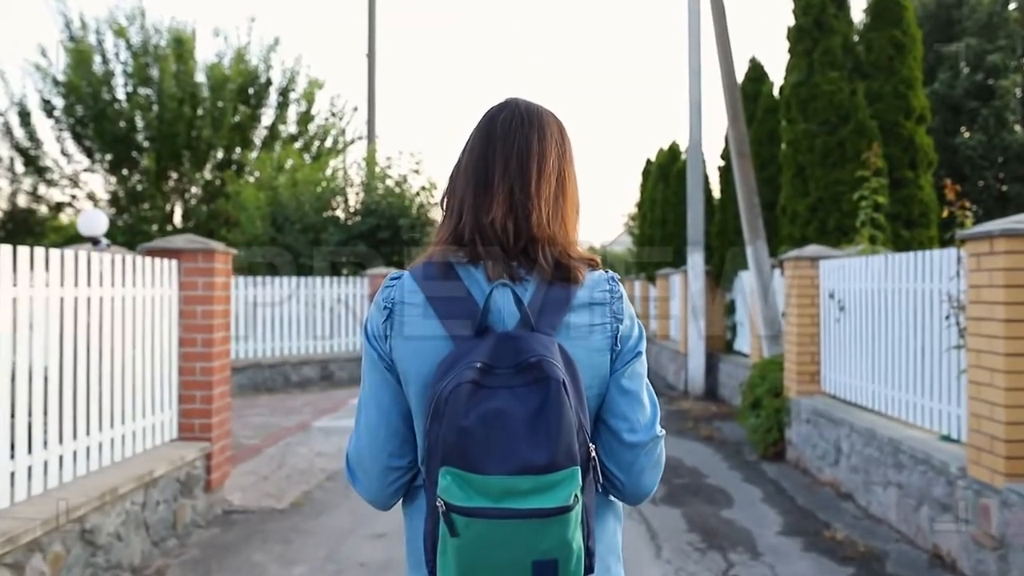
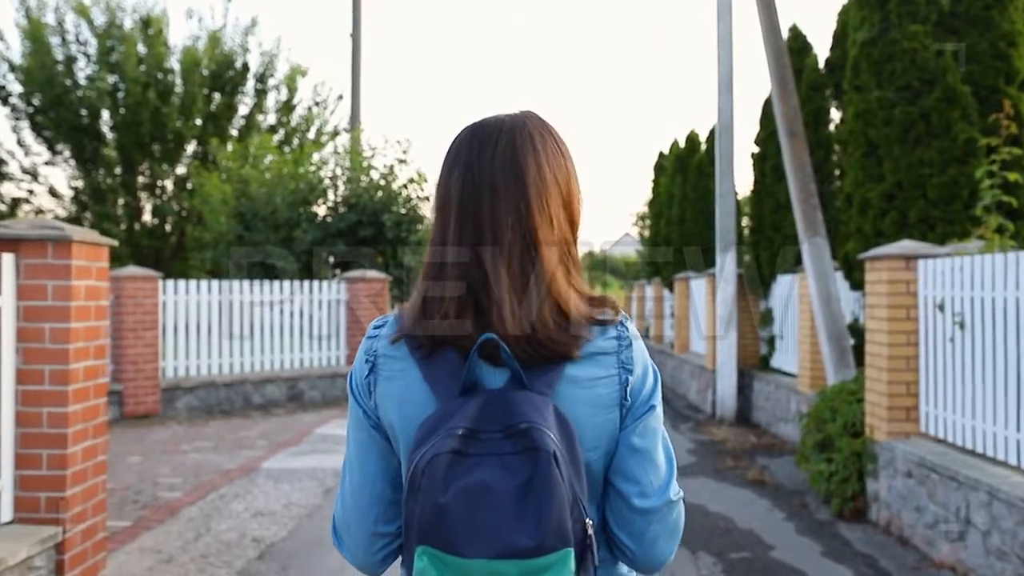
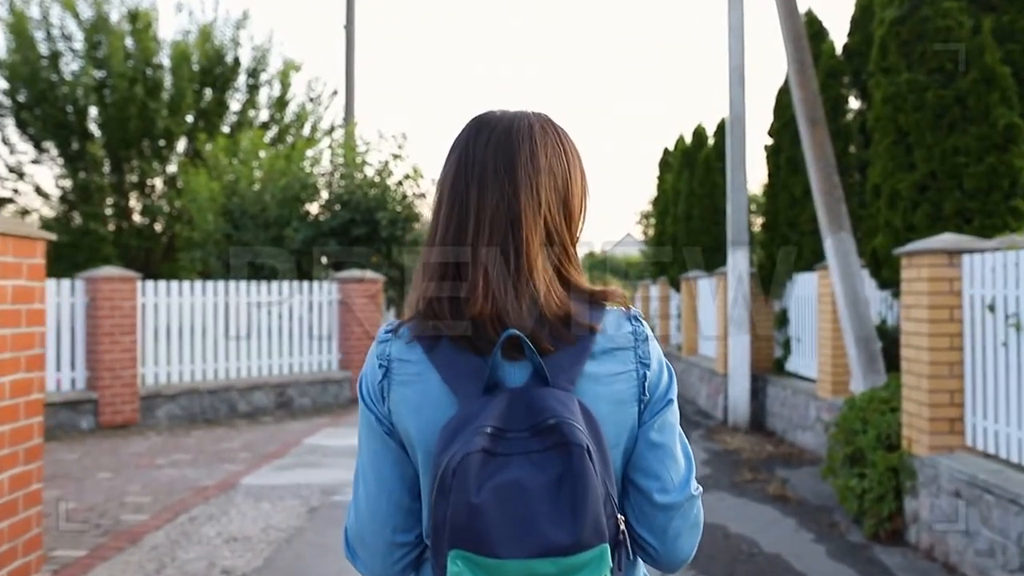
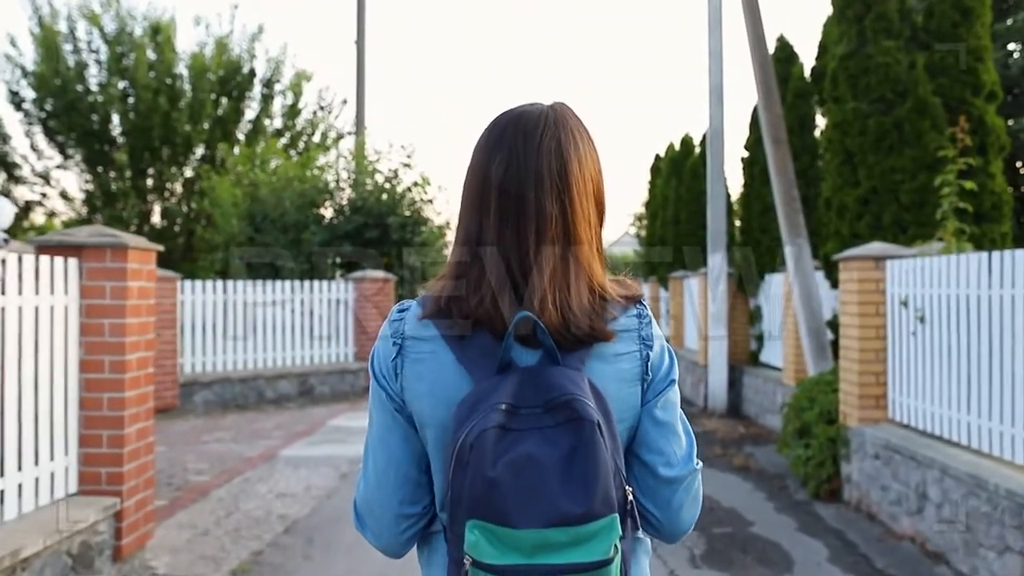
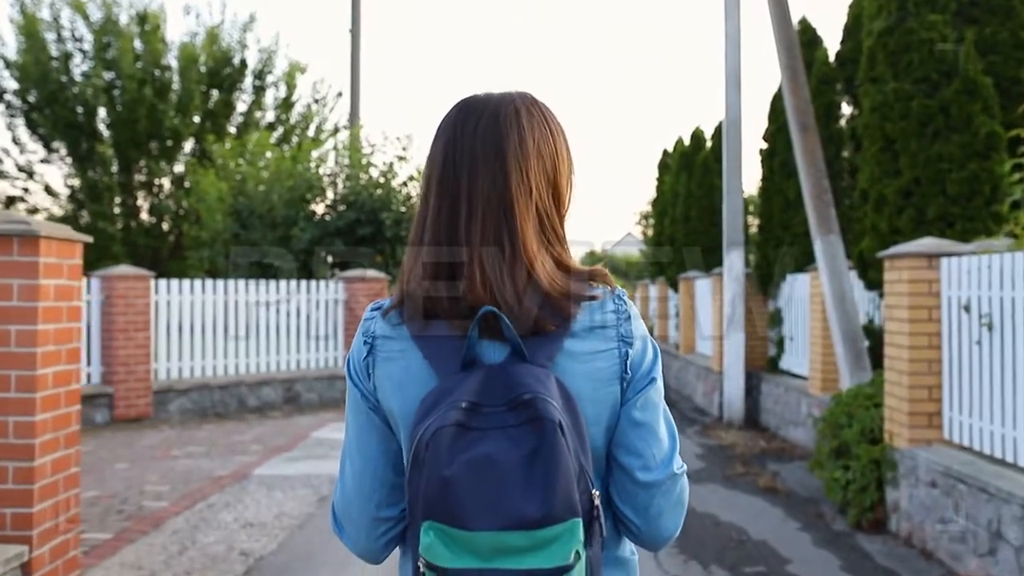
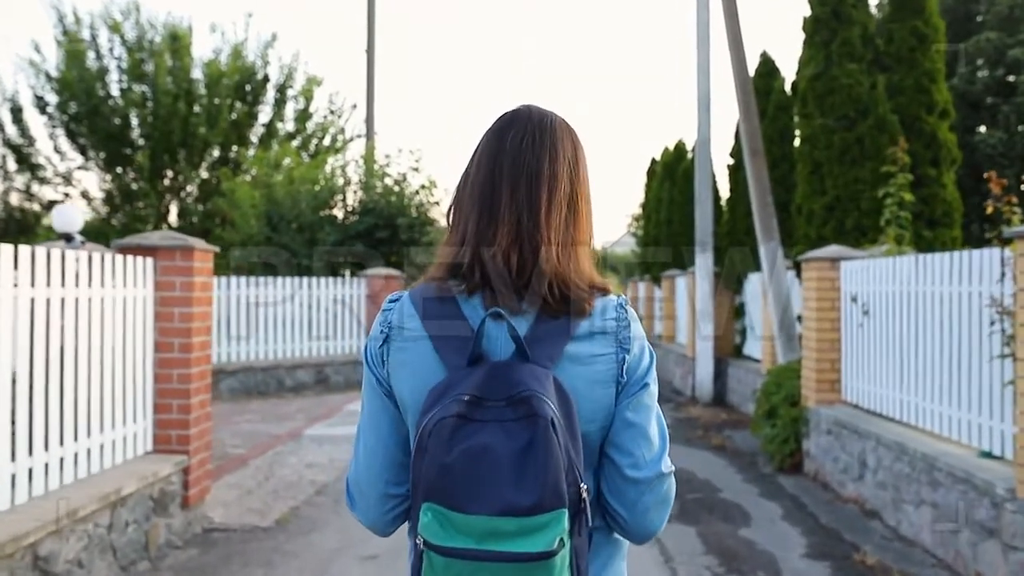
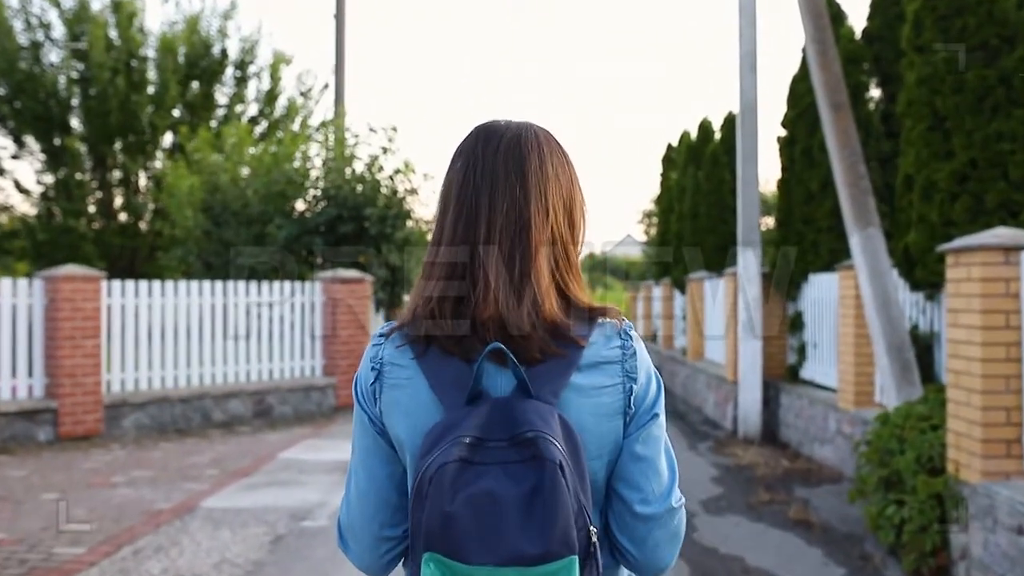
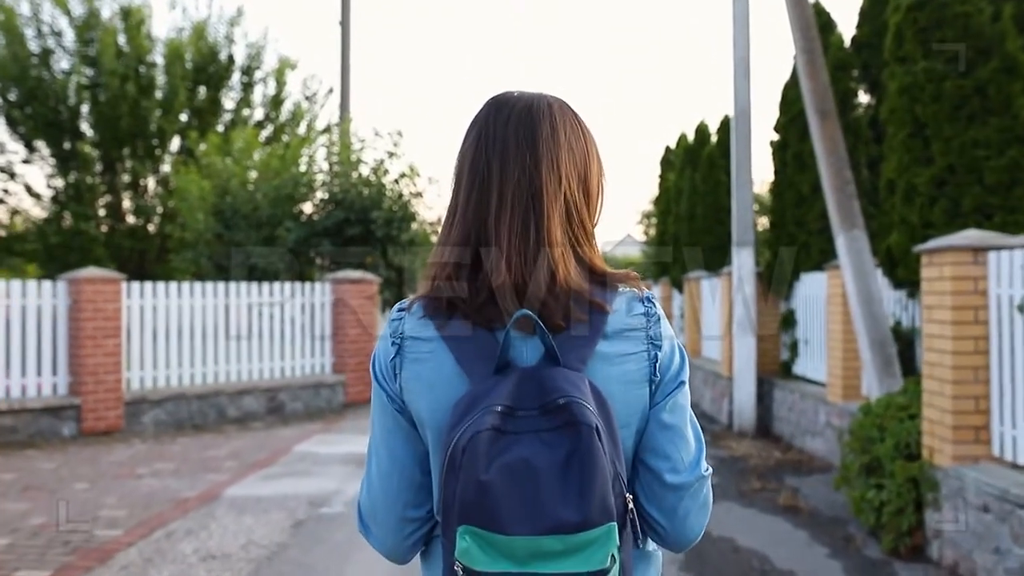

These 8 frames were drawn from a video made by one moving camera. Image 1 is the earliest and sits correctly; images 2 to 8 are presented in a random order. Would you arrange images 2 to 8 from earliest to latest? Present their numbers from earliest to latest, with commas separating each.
6, 4, 2, 5, 3, 8, 7
